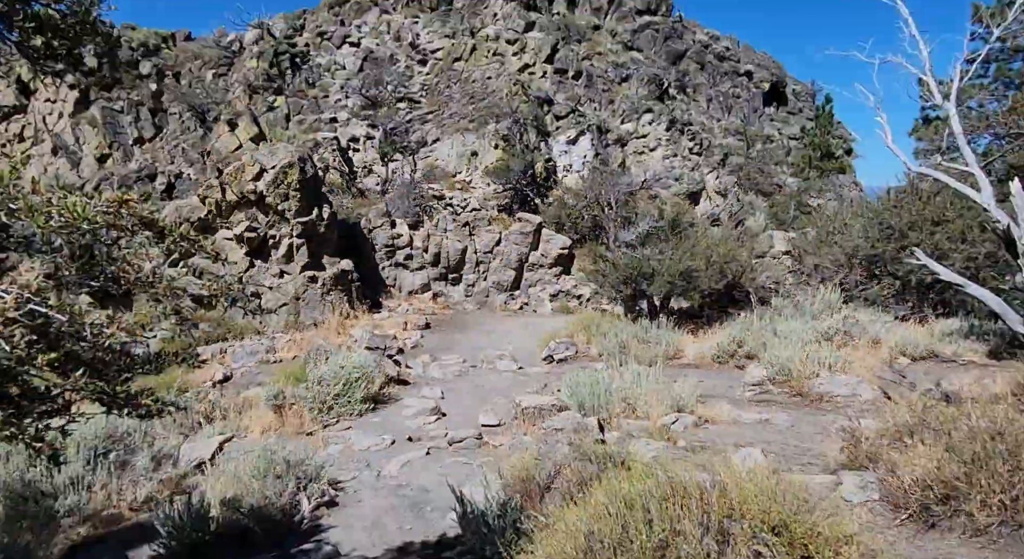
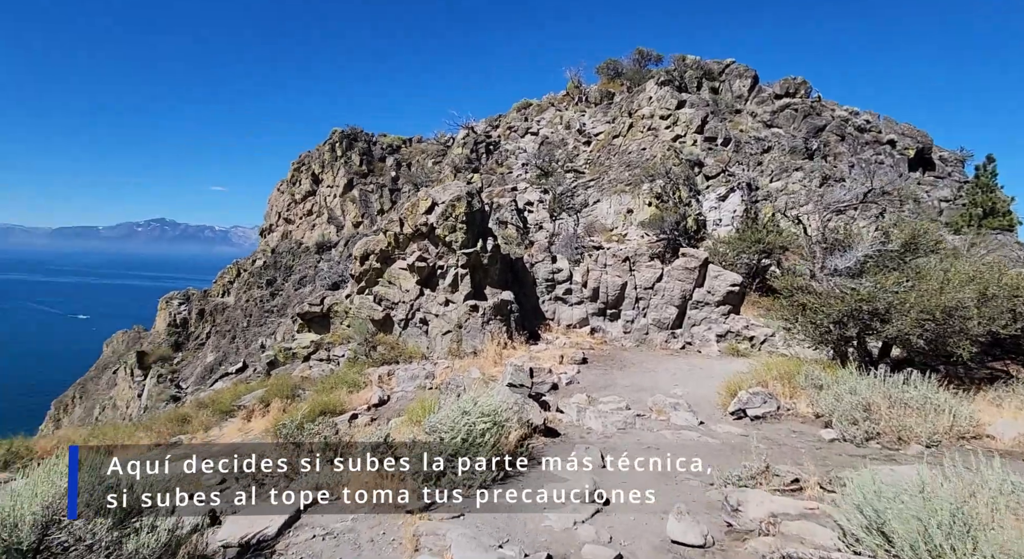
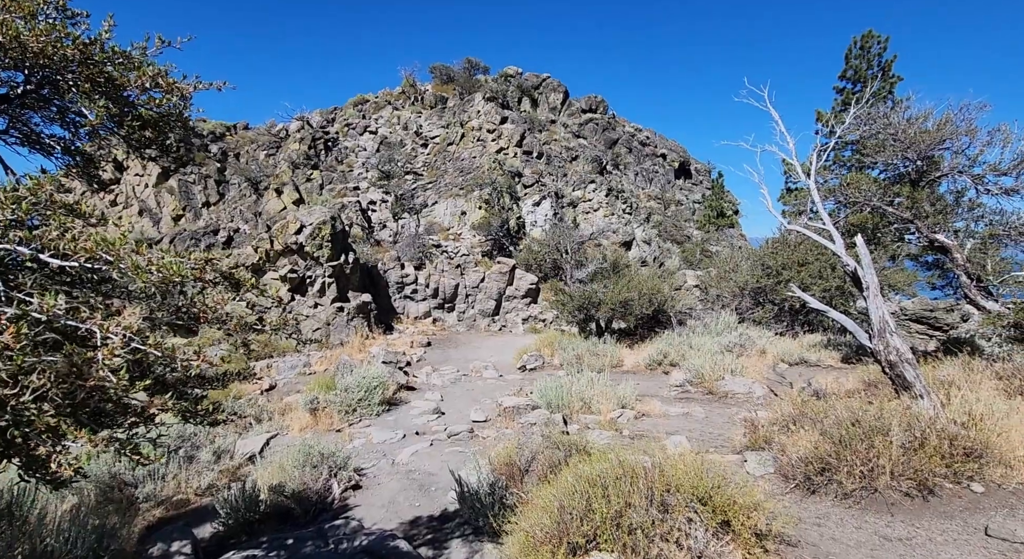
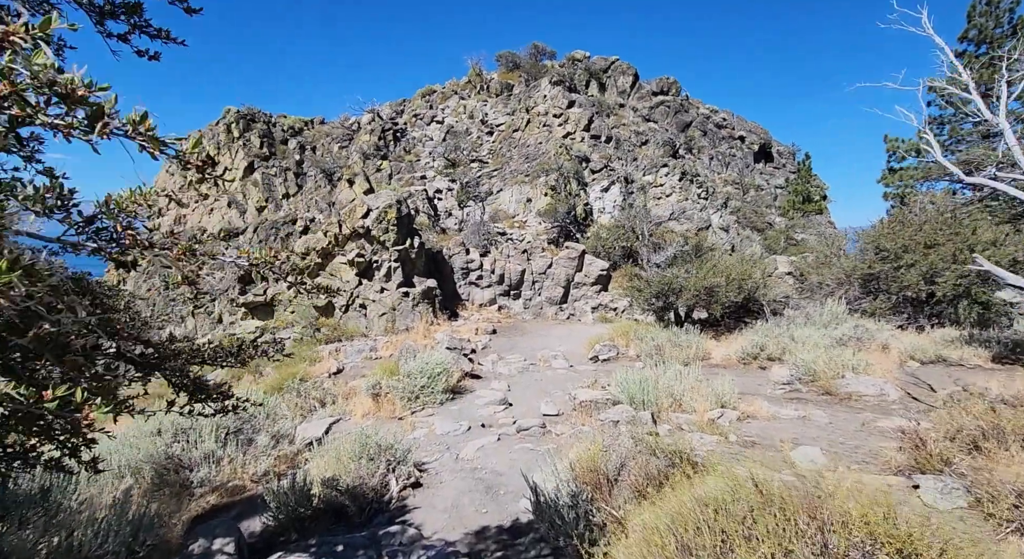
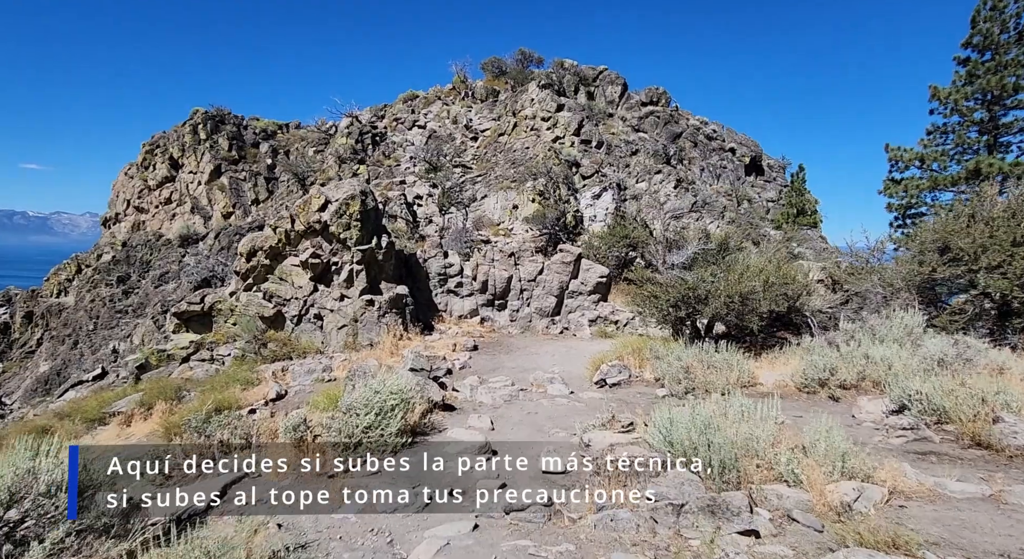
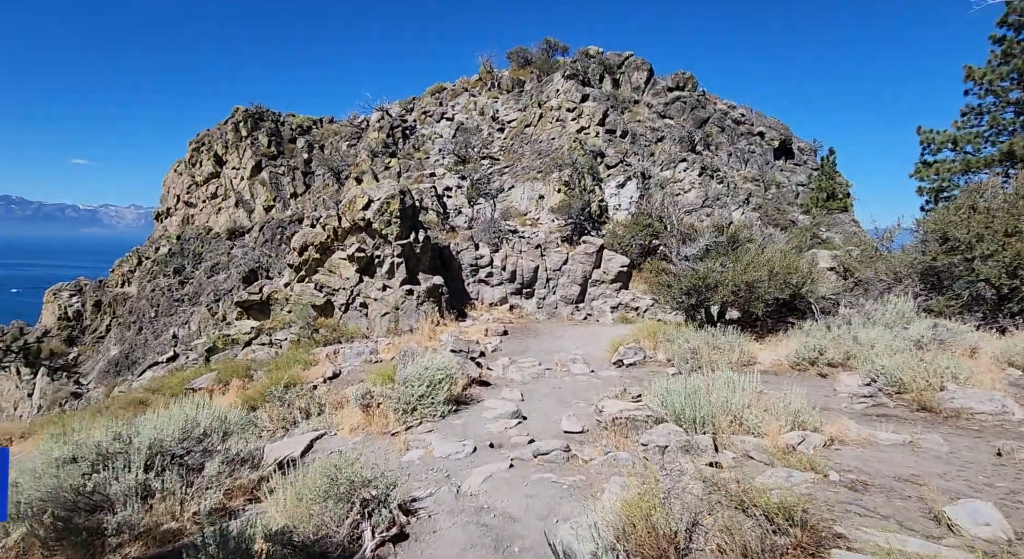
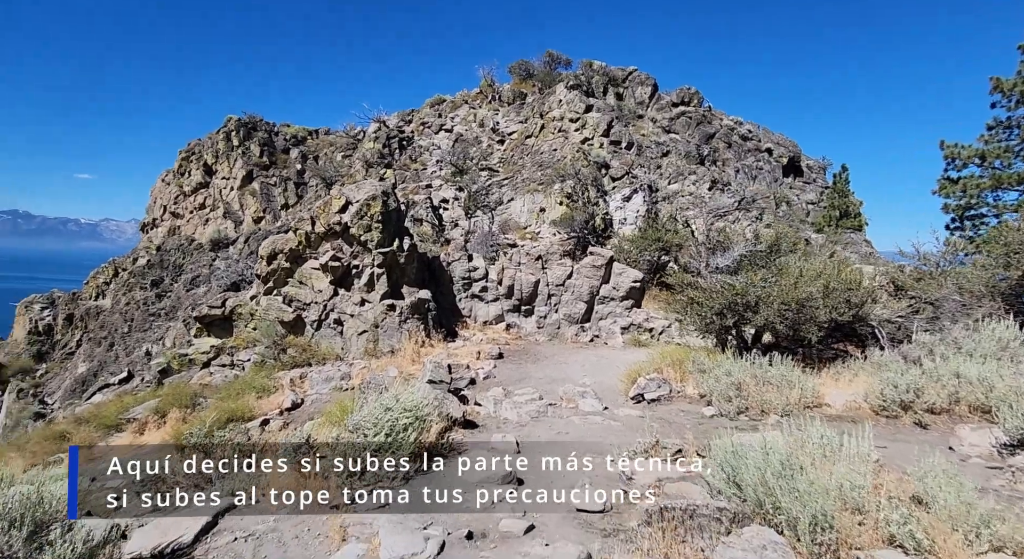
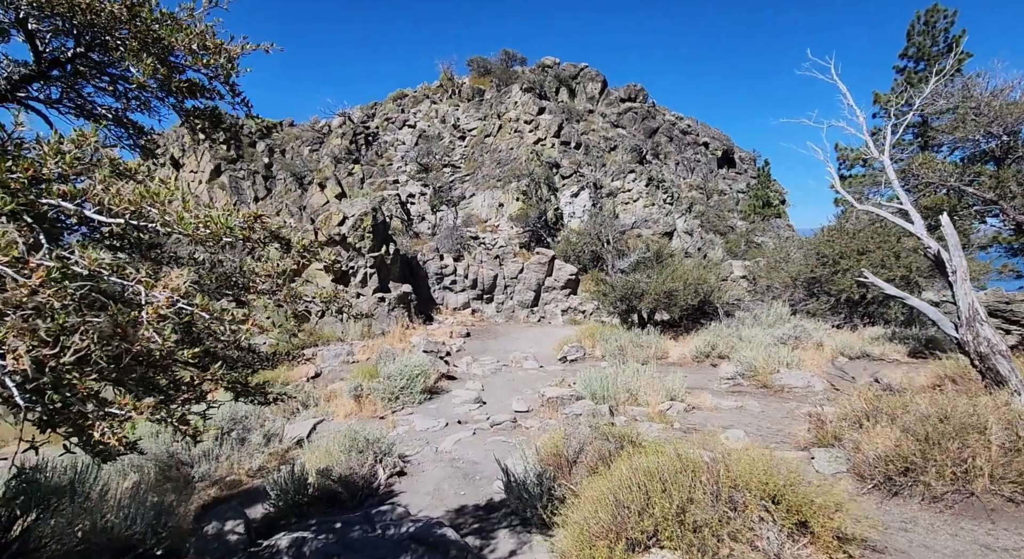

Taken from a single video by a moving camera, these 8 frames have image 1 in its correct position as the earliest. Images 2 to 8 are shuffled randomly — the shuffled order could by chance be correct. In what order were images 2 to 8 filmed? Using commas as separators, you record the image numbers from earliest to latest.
3, 8, 4, 6, 5, 7, 2
